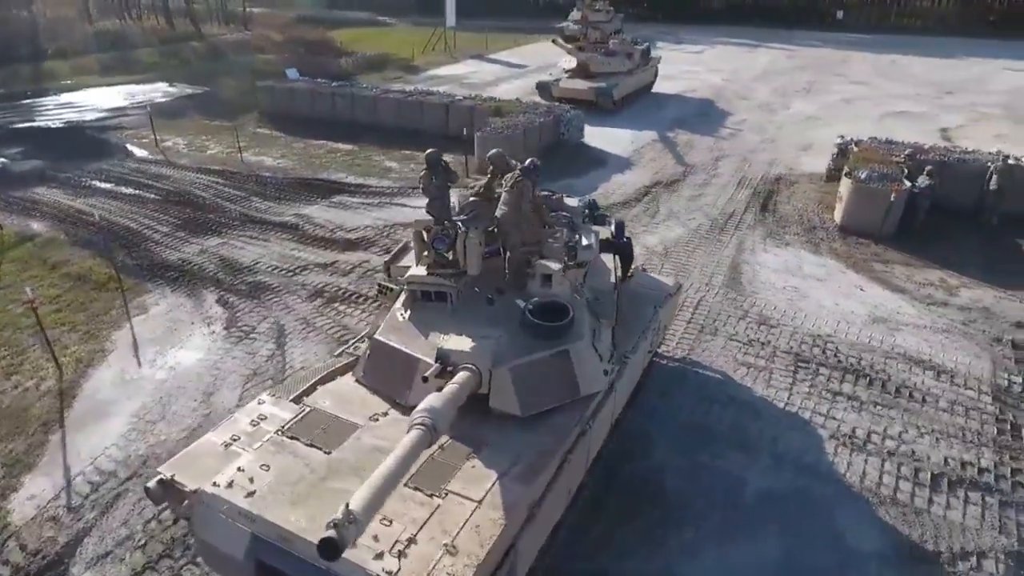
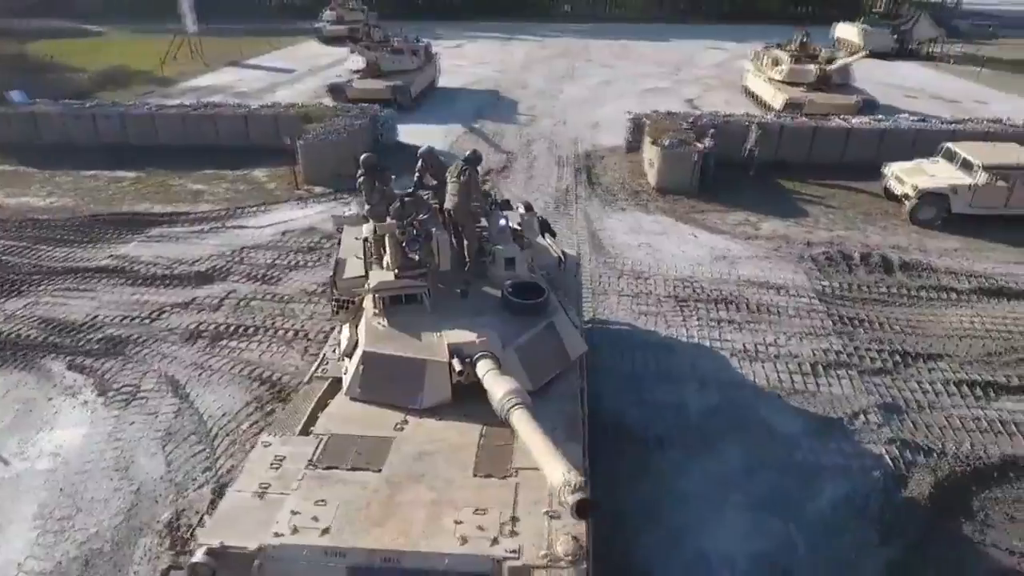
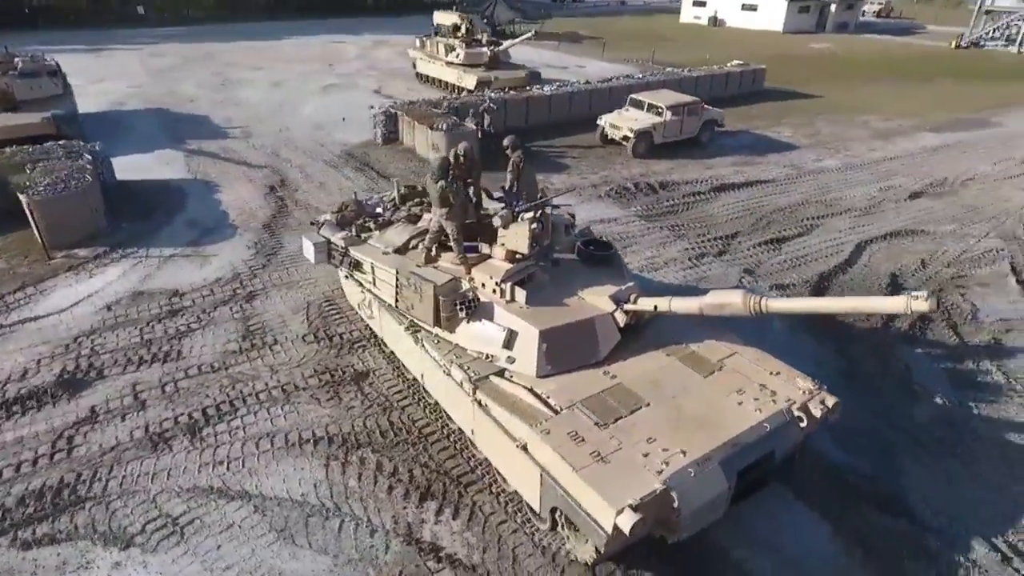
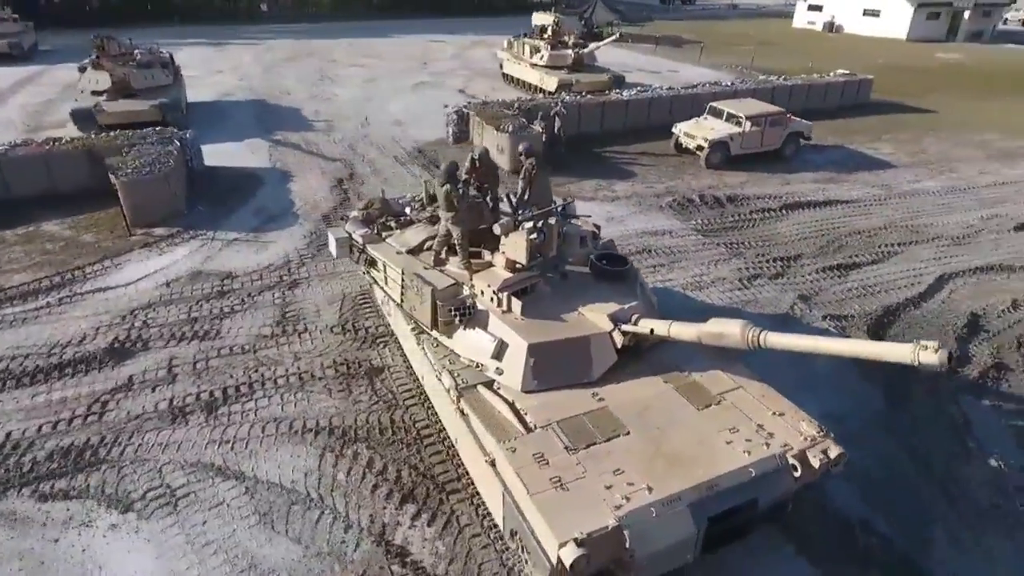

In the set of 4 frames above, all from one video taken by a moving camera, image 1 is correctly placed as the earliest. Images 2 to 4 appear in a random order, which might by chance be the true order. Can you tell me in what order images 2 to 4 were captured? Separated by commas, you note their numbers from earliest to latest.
2, 4, 3
